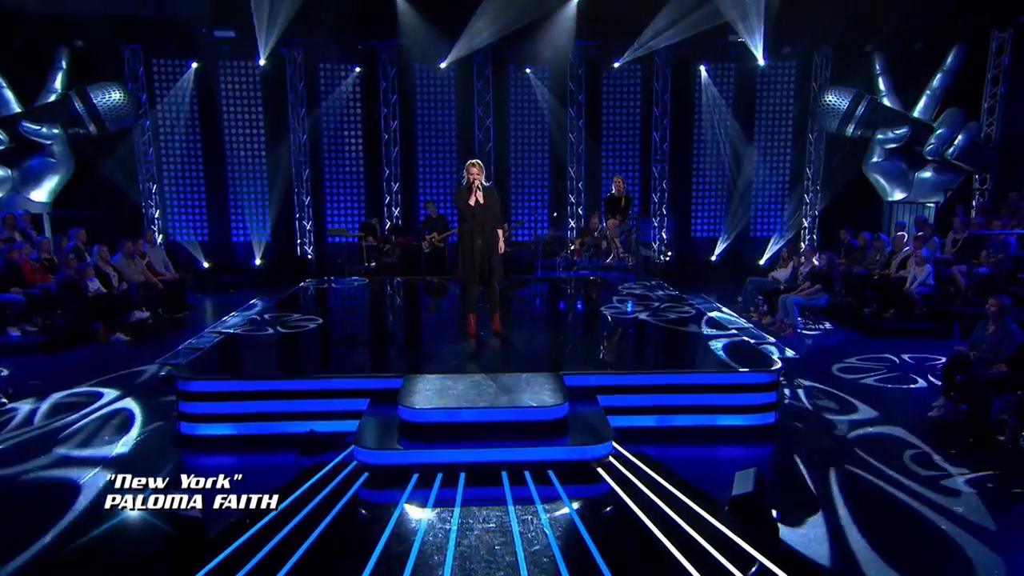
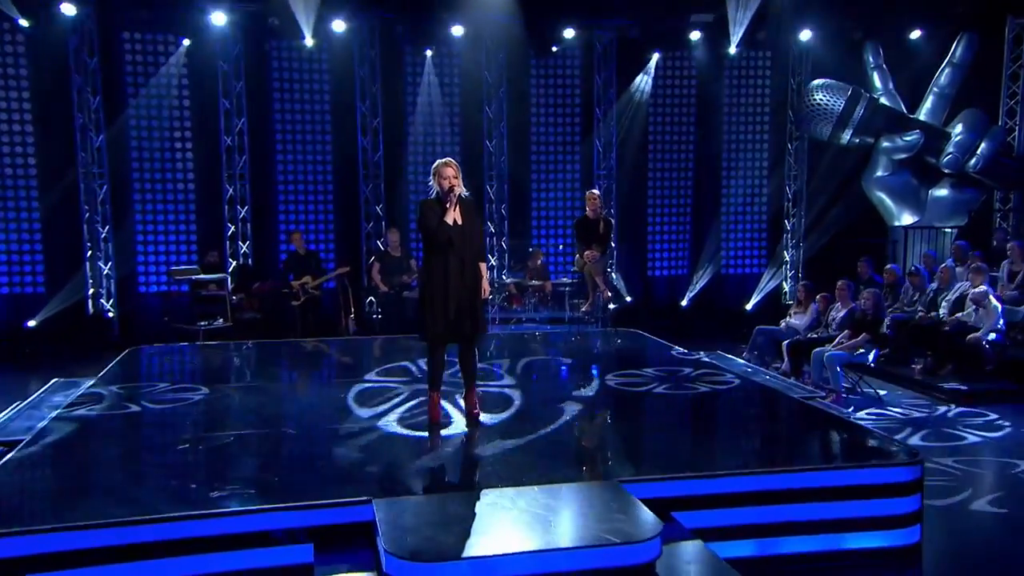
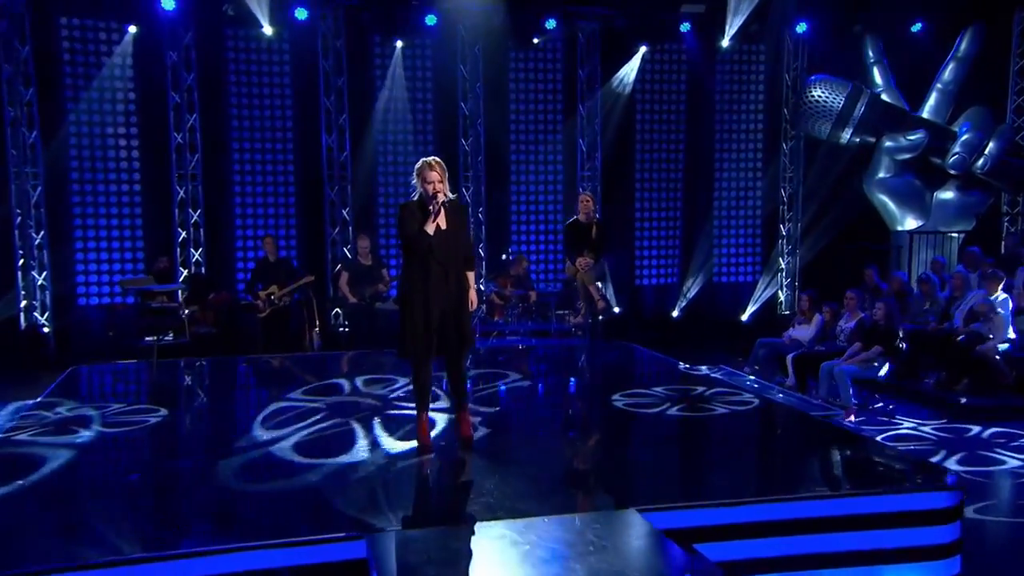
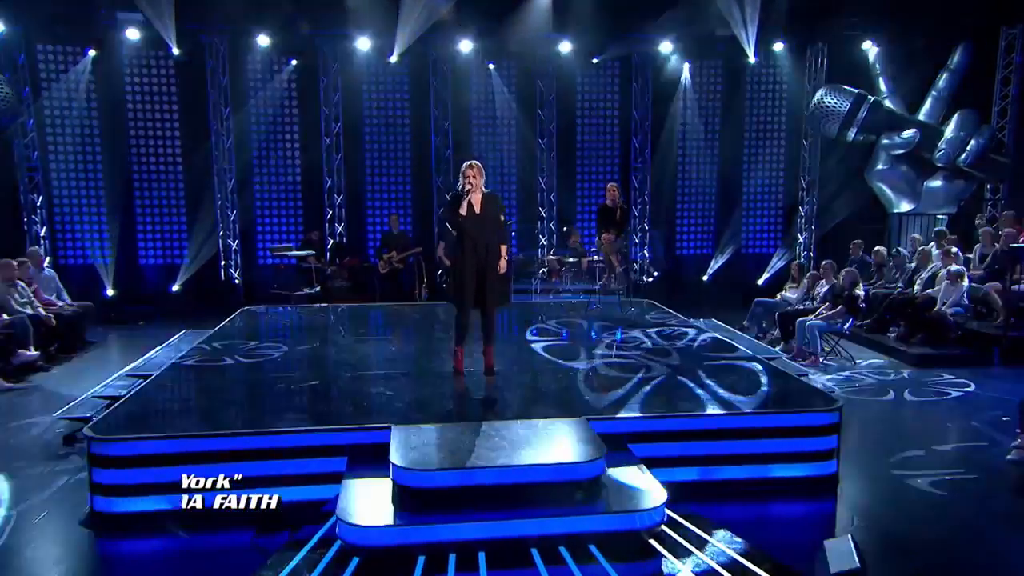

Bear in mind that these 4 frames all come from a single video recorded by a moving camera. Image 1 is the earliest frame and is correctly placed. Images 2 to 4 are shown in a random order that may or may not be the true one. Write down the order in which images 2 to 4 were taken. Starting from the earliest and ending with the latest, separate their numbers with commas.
4, 2, 3
